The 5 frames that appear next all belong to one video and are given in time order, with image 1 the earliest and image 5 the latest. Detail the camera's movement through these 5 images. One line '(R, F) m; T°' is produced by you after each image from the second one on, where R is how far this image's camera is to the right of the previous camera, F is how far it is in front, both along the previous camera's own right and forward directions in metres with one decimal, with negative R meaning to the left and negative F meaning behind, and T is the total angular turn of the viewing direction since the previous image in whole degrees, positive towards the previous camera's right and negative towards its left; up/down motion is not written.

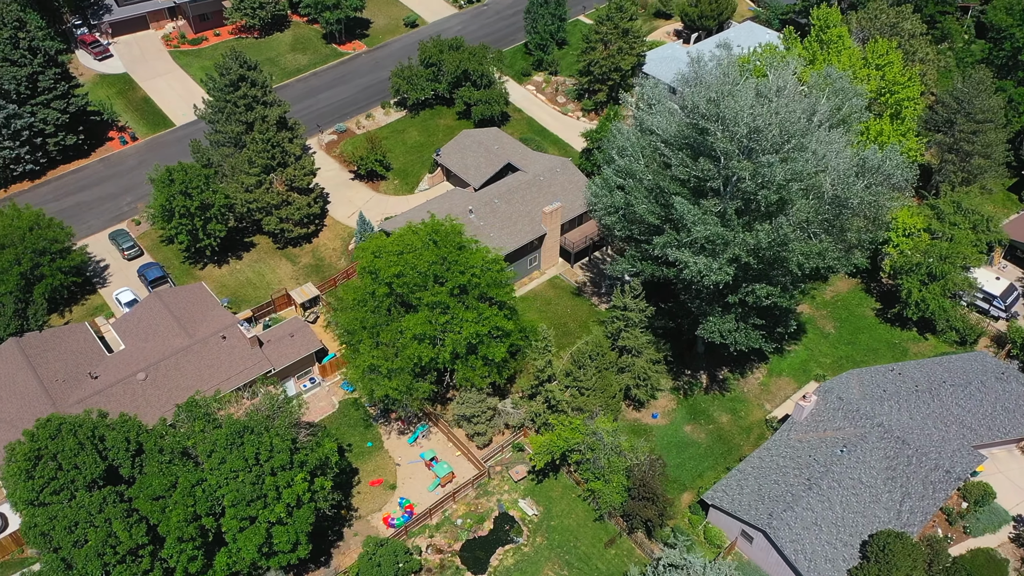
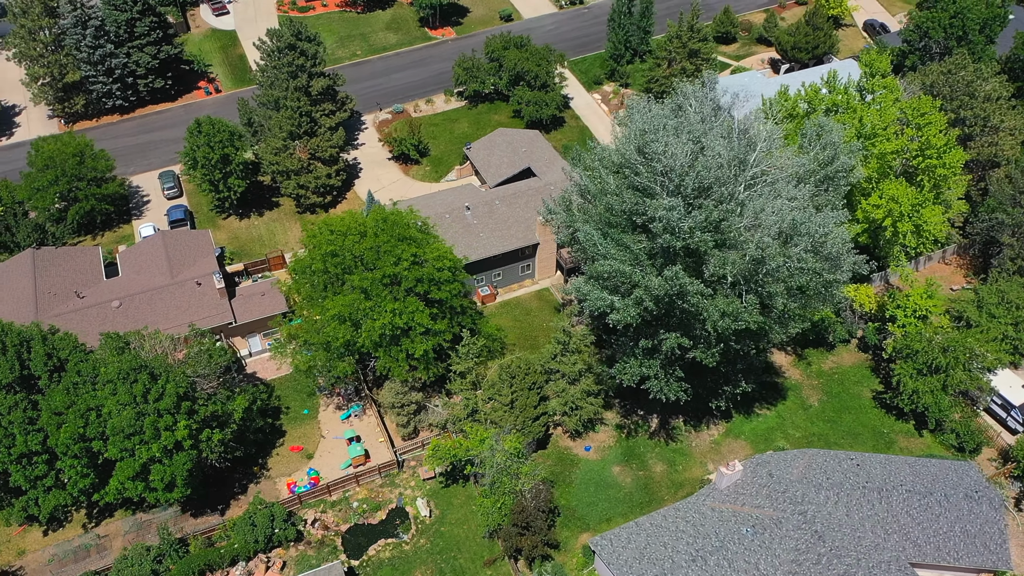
(+9.5, +1.4) m; -12°
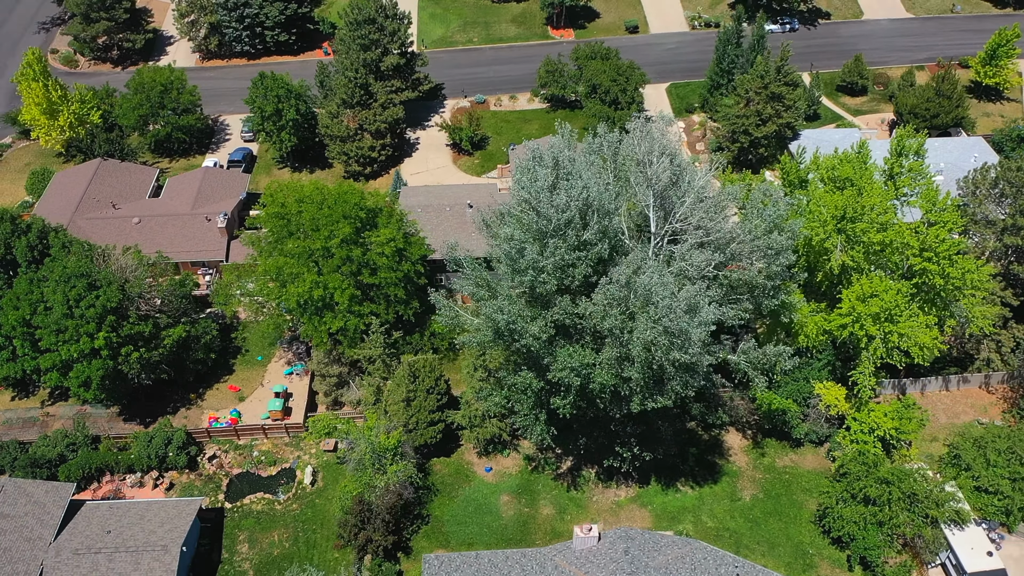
(+11.9, +2.2) m; -15°
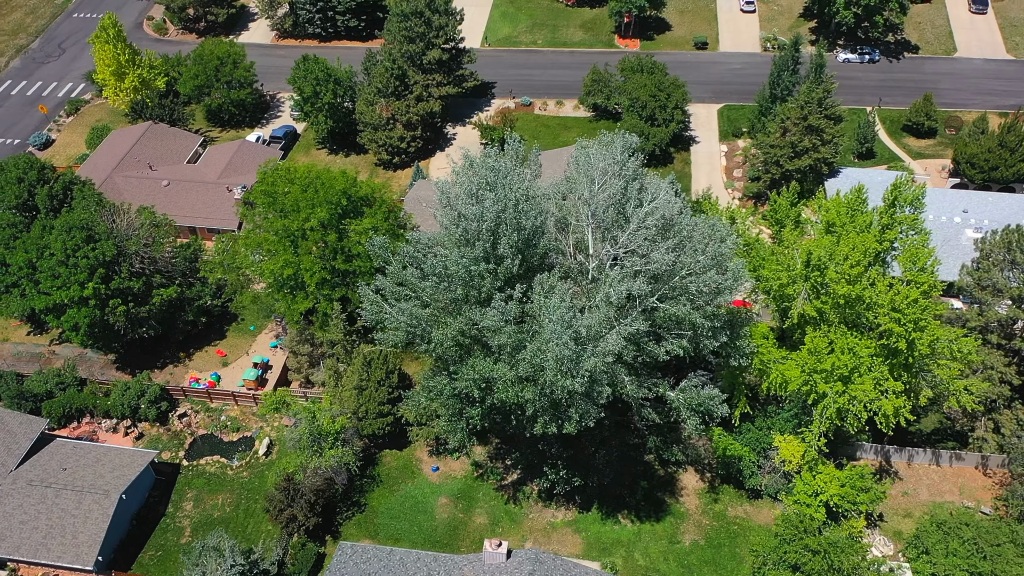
(+6.4, +0.8) m; -8°
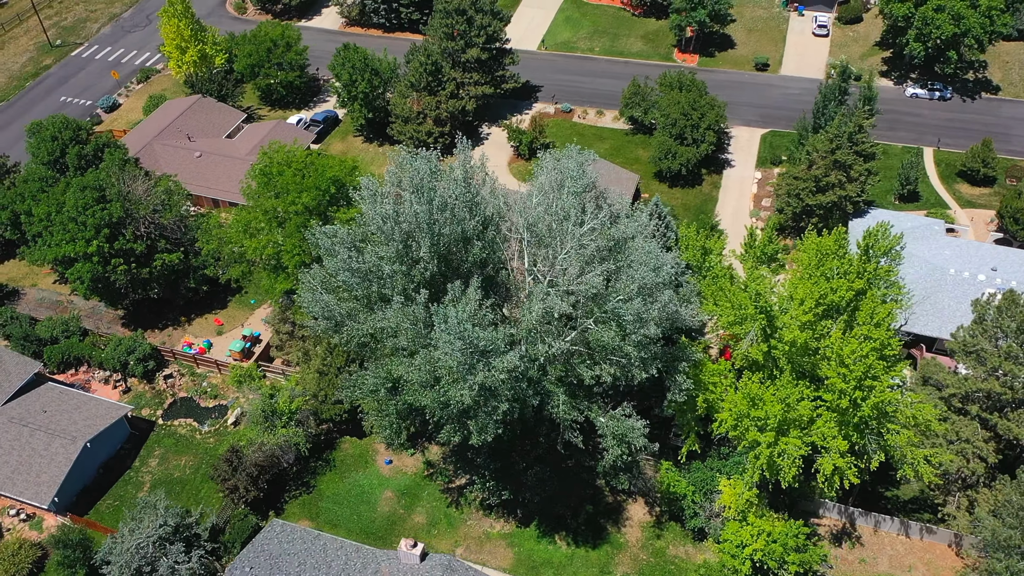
(+5.8, +0.6) m; -7°
